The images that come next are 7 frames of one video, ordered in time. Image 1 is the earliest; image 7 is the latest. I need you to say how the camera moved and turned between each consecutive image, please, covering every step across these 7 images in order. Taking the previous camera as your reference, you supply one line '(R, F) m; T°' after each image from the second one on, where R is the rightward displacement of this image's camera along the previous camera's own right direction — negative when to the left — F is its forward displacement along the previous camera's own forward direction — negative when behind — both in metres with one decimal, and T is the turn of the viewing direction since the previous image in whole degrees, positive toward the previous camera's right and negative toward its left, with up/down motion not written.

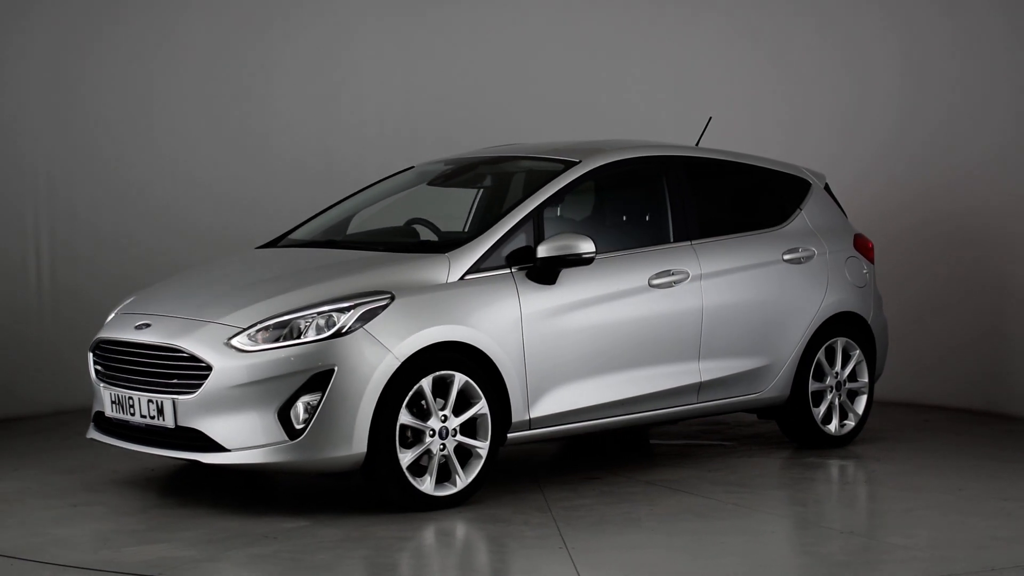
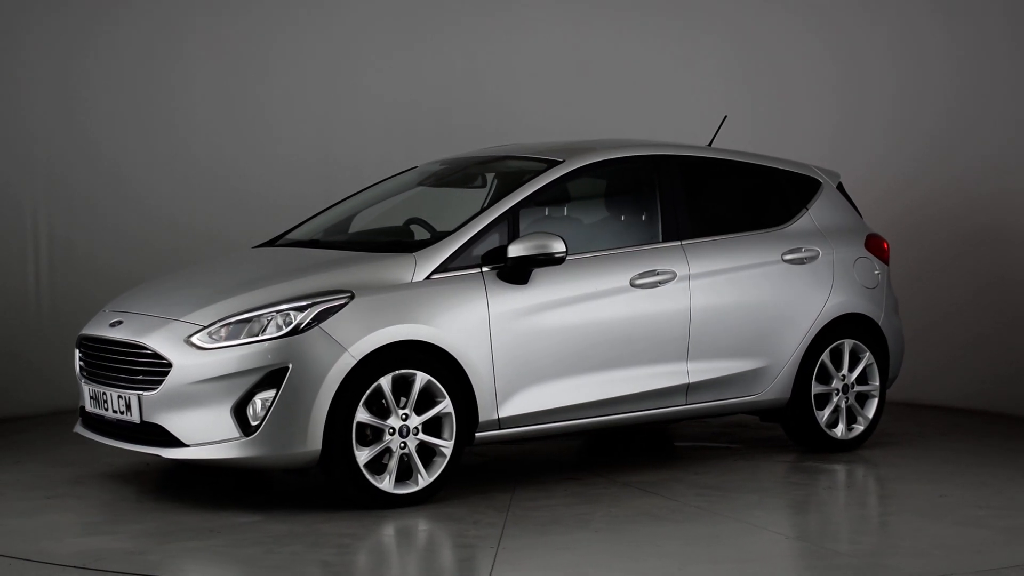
(+0.6, 0.0) m; -5°
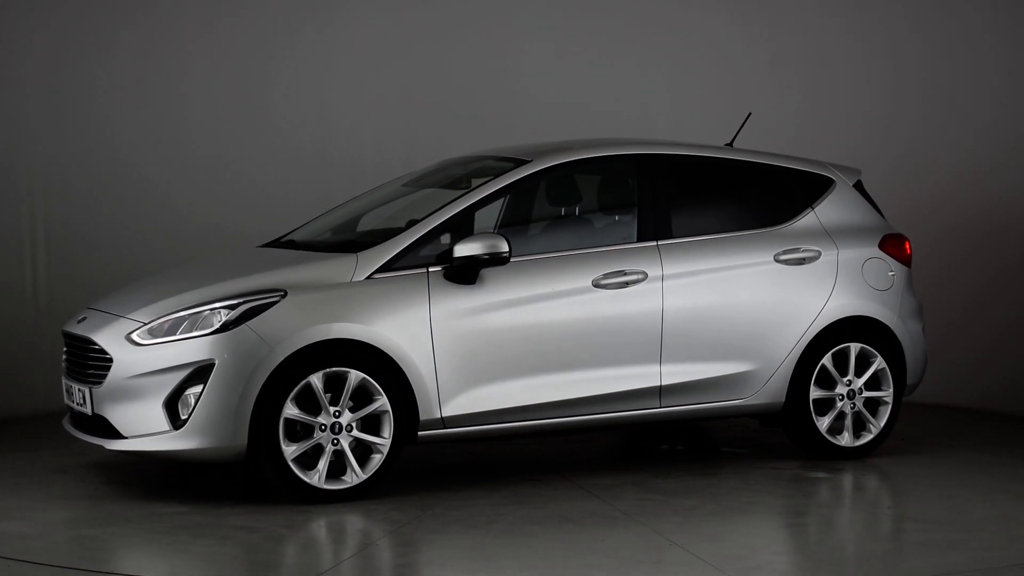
(+1.0, +0.1) m; -9°
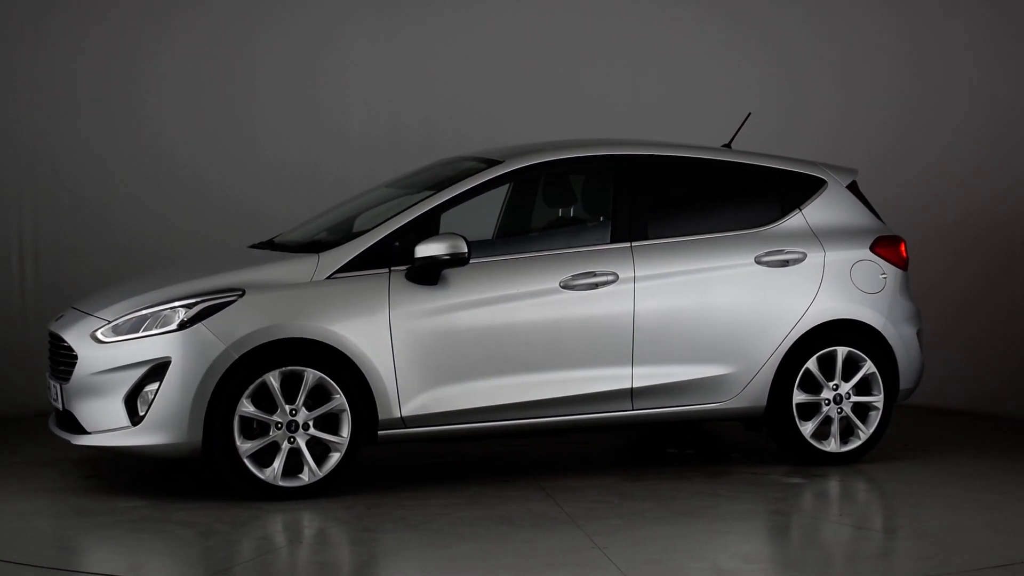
(+0.5, 0.0) m; -4°
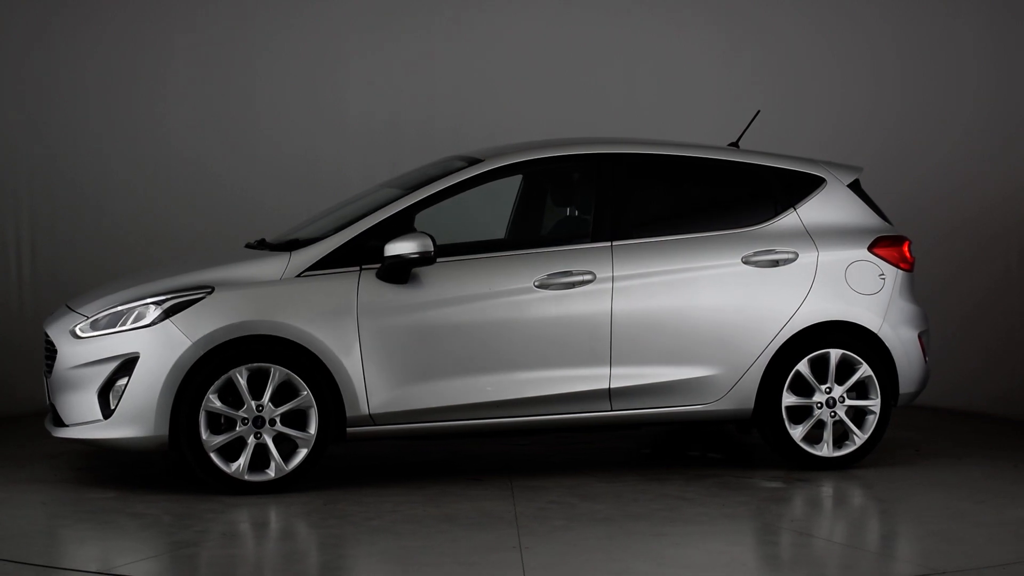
(+0.6, 0.0) m; -5°
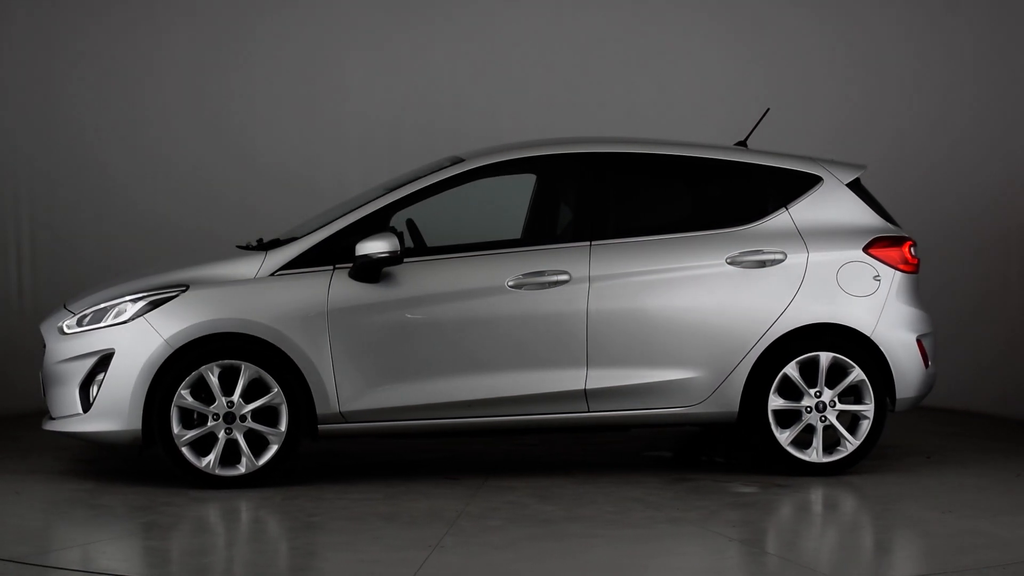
(+0.6, 0.0) m; -6°
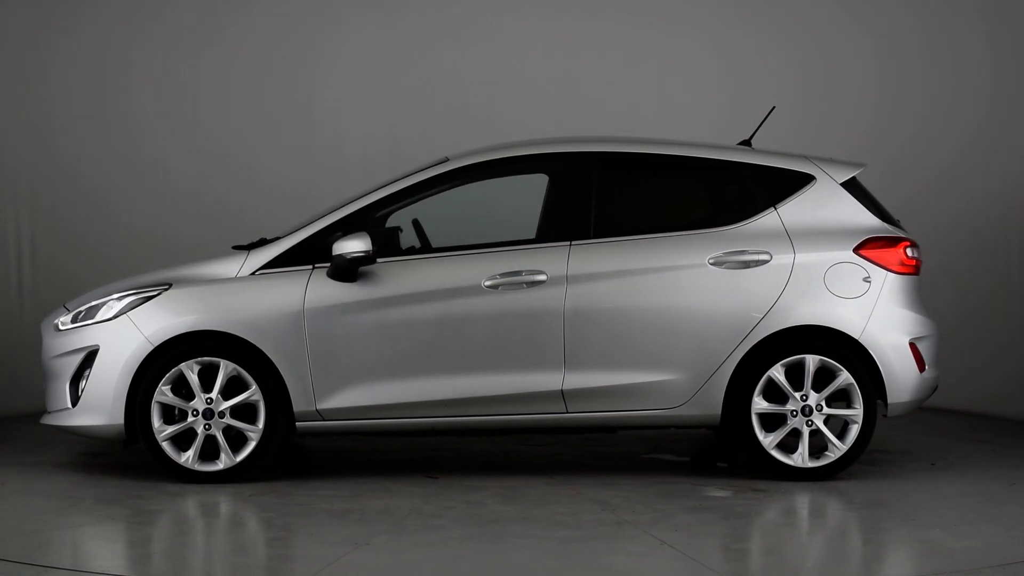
(+0.6, 0.0) m; -5°
